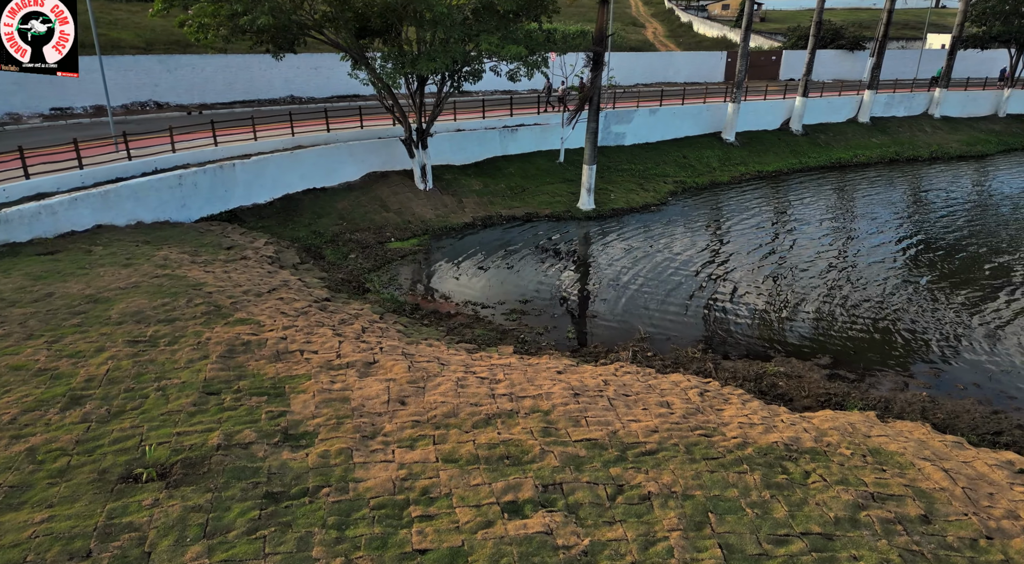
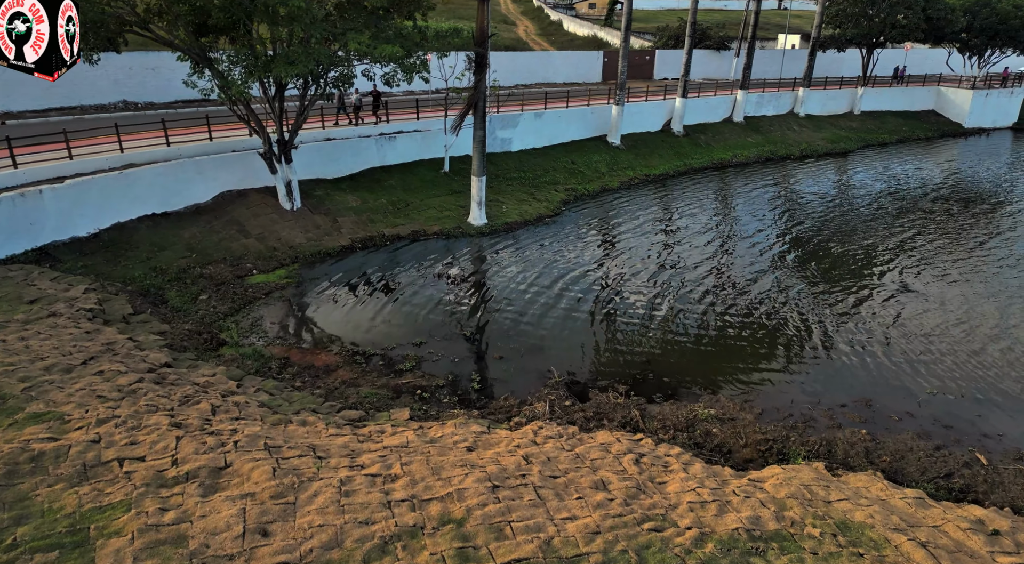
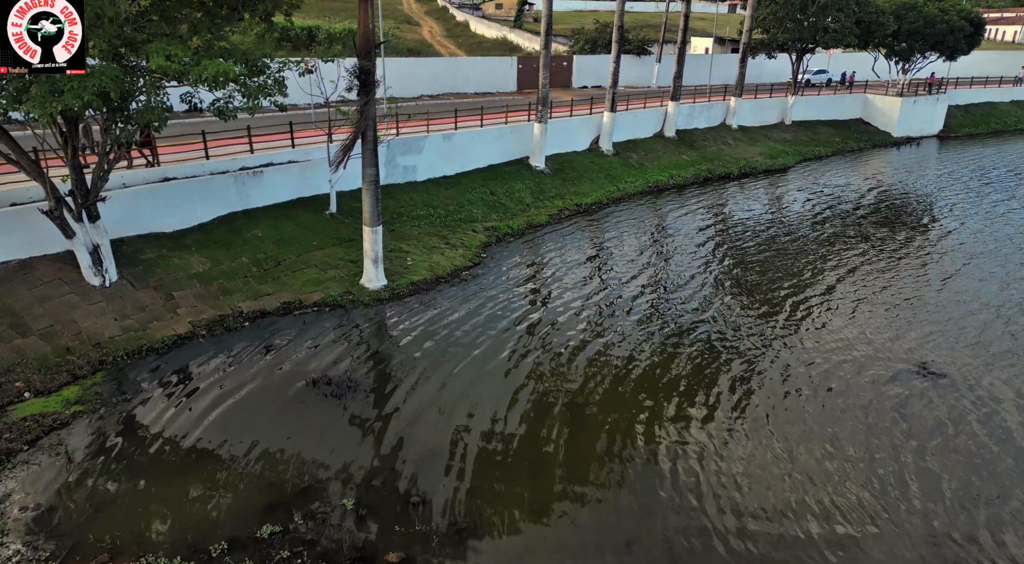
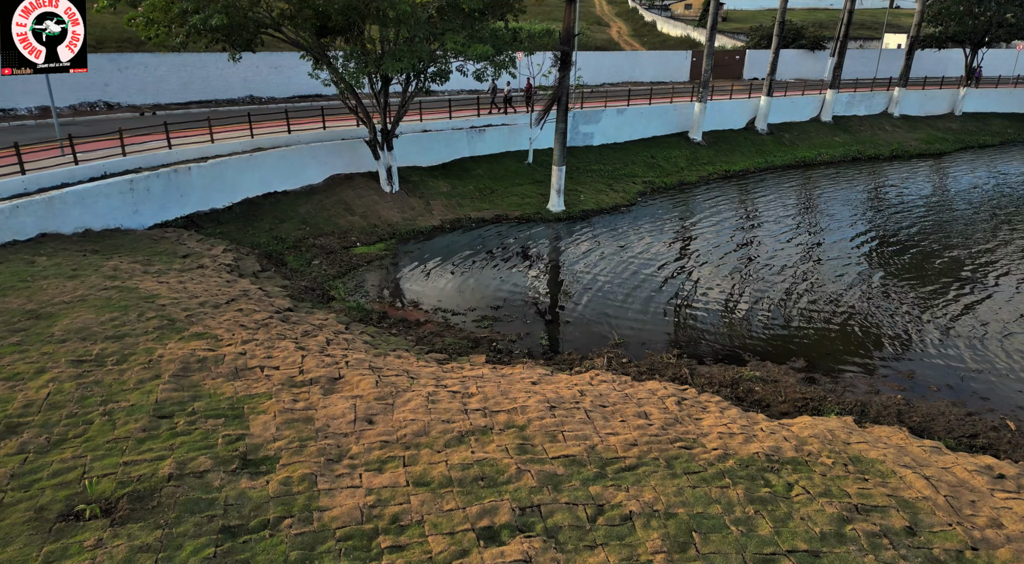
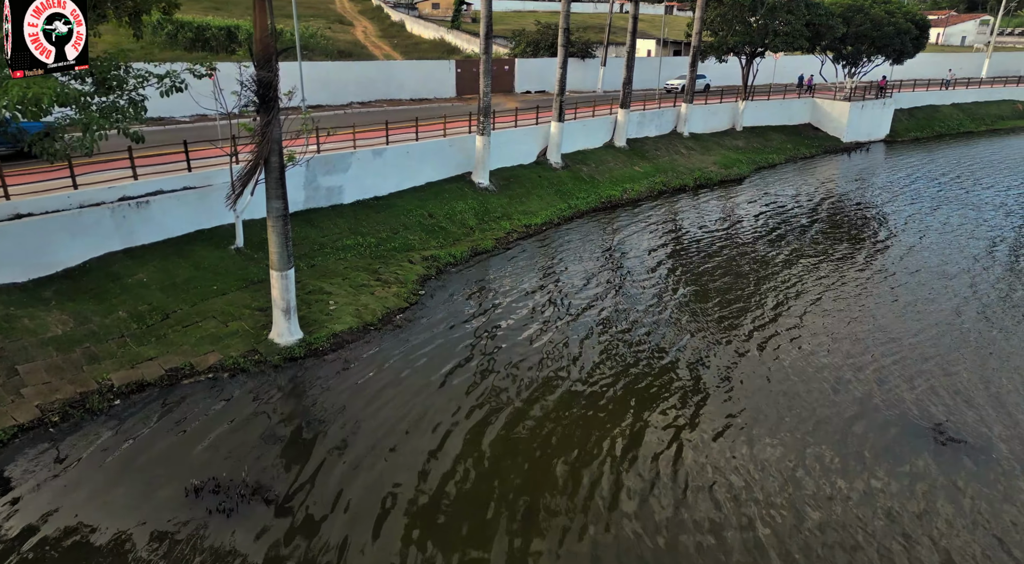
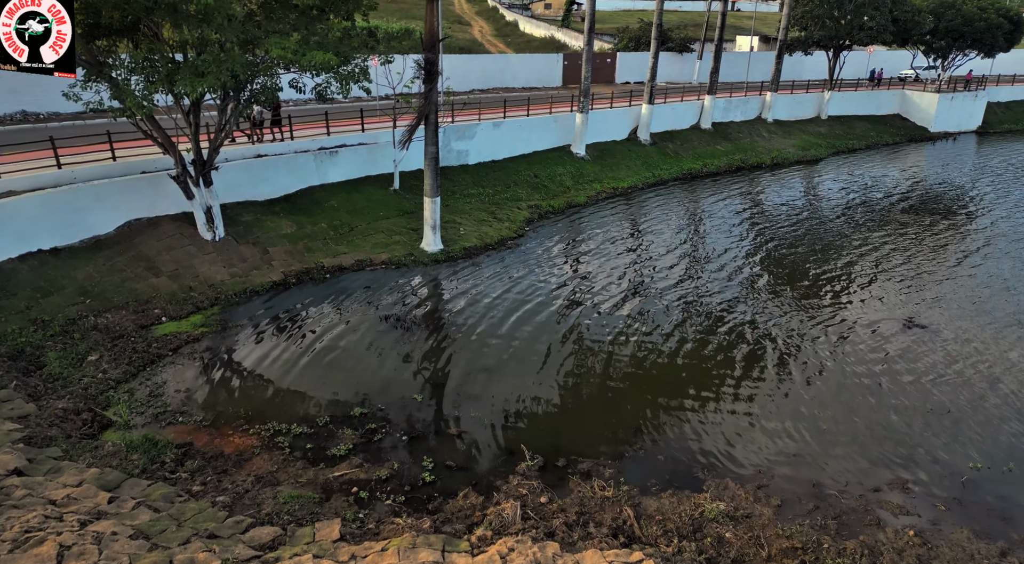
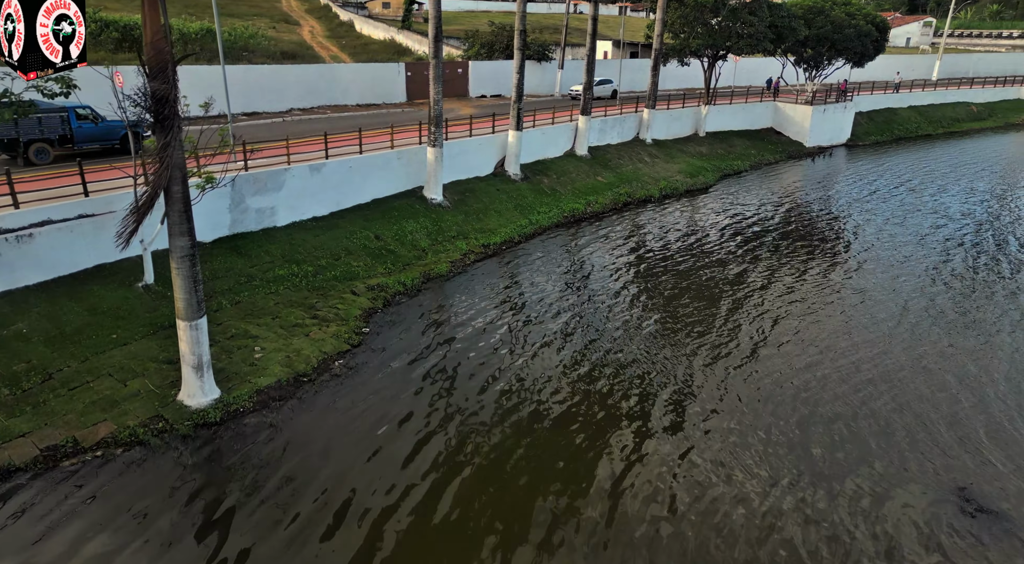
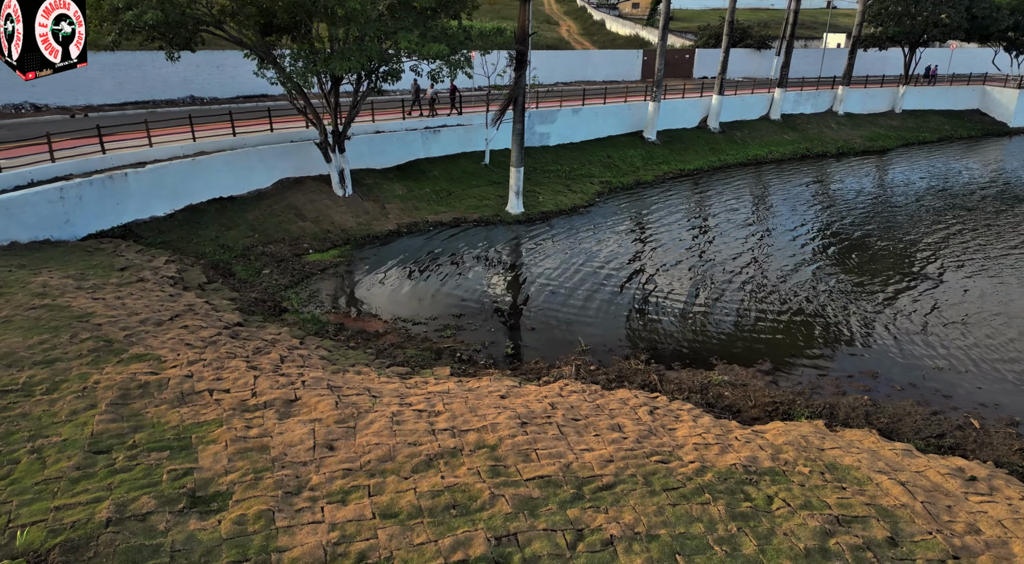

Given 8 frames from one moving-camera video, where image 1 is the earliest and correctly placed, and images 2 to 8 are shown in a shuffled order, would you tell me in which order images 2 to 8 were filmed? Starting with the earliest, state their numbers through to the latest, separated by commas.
4, 8, 2, 6, 3, 5, 7
